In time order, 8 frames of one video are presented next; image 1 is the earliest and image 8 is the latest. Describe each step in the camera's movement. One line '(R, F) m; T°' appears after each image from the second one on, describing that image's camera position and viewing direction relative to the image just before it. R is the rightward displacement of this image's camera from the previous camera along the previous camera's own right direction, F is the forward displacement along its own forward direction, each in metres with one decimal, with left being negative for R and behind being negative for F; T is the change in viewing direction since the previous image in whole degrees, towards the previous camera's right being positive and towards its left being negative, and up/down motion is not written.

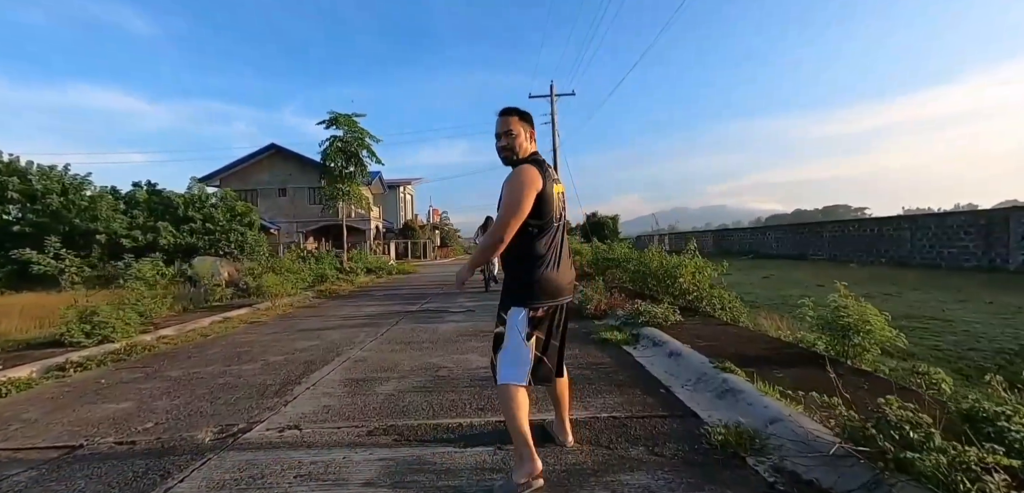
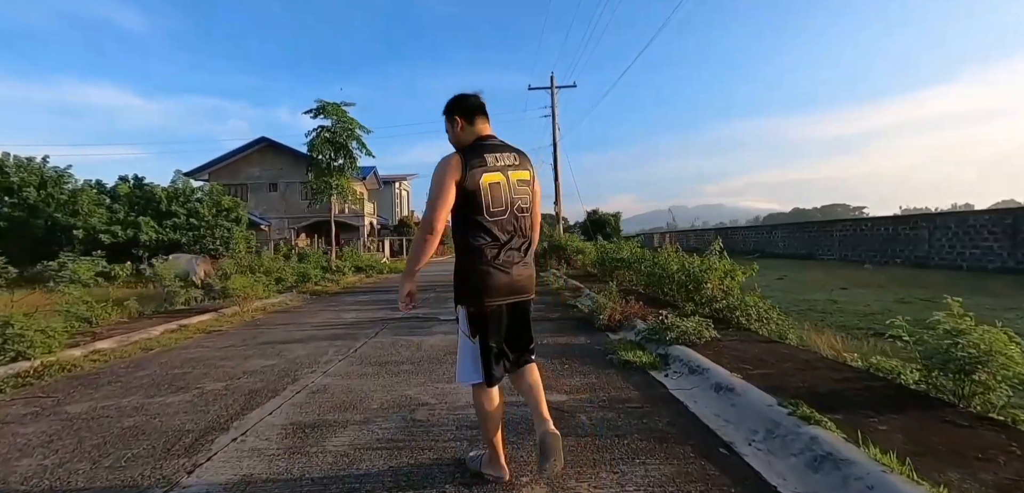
(0.0, +0.9) m; 0°
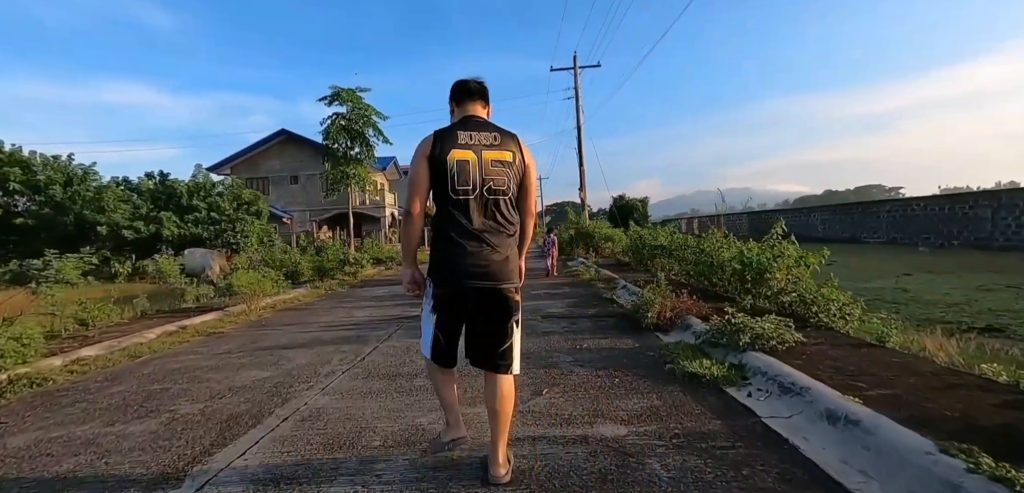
(-0.1, +0.7) m; -3°
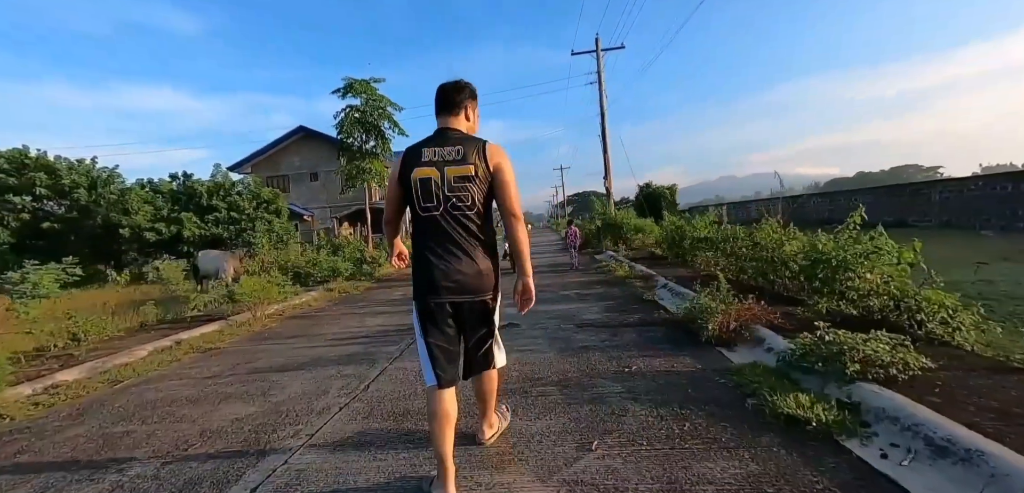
(0.0, +0.7) m; -3°
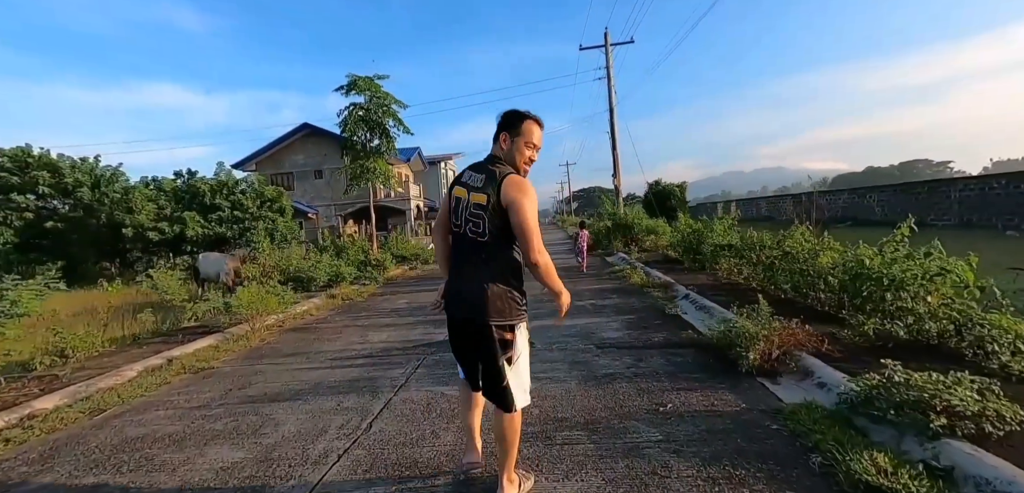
(-0.1, +0.4) m; -1°
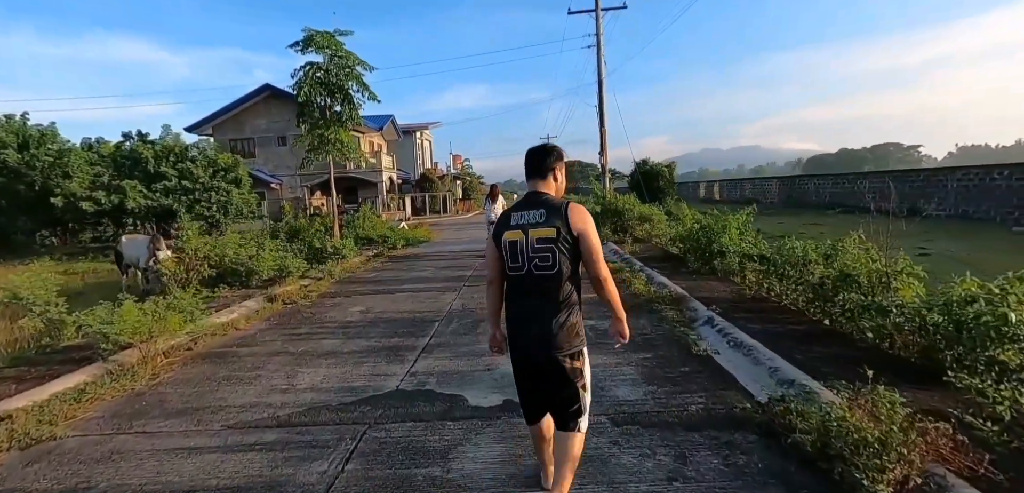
(0.0, +1.4) m; +3°
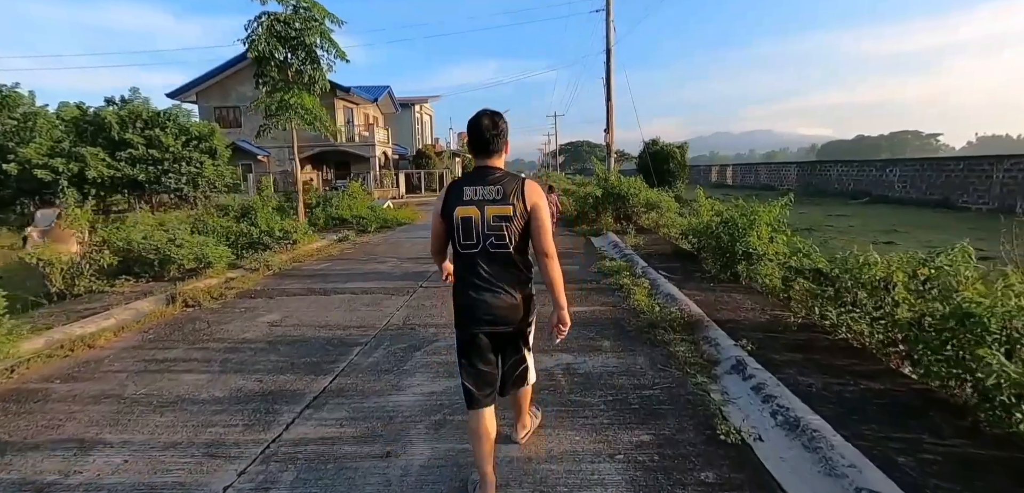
(+0.4, +1.5) m; -1°
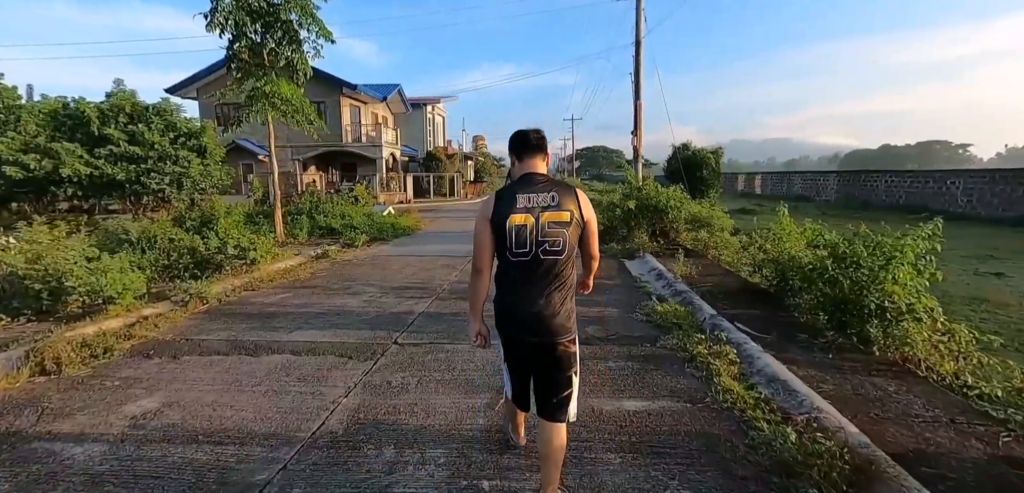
(0.0, +1.8) m; -2°
